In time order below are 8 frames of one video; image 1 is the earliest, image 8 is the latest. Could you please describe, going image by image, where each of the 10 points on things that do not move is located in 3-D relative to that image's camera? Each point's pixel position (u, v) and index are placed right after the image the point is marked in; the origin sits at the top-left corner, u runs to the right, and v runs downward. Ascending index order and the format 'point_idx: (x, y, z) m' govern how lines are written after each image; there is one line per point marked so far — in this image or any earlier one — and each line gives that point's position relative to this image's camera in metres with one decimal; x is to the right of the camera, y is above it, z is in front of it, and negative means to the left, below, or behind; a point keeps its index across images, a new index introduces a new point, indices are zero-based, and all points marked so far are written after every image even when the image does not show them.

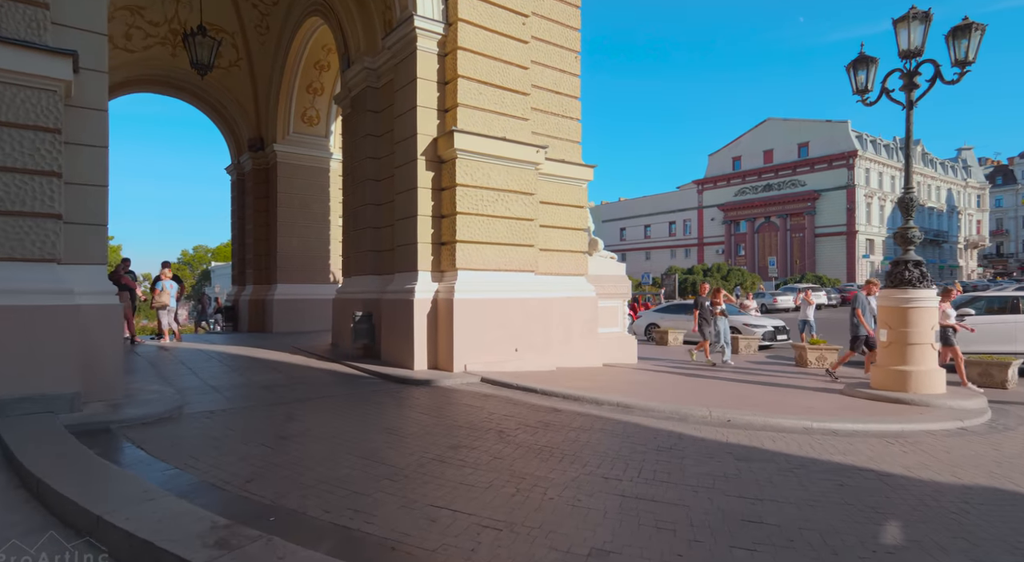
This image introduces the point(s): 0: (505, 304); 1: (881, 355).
0: (-0.1, -0.3, +8.8) m
1: (+5.2, -1.1, +8.4) m
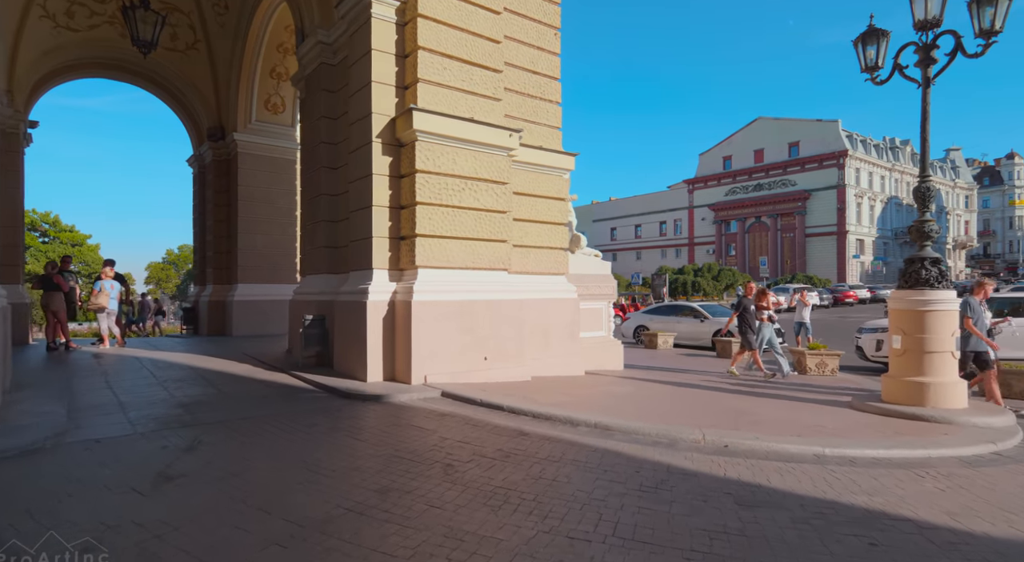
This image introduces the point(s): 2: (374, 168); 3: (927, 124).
0: (-0.5, -0.3, +7.8) m
1: (+4.8, -1.1, +7.5) m
2: (-1.7, +1.4, +7.4) m
3: (+5.2, +2.0, +7.5) m
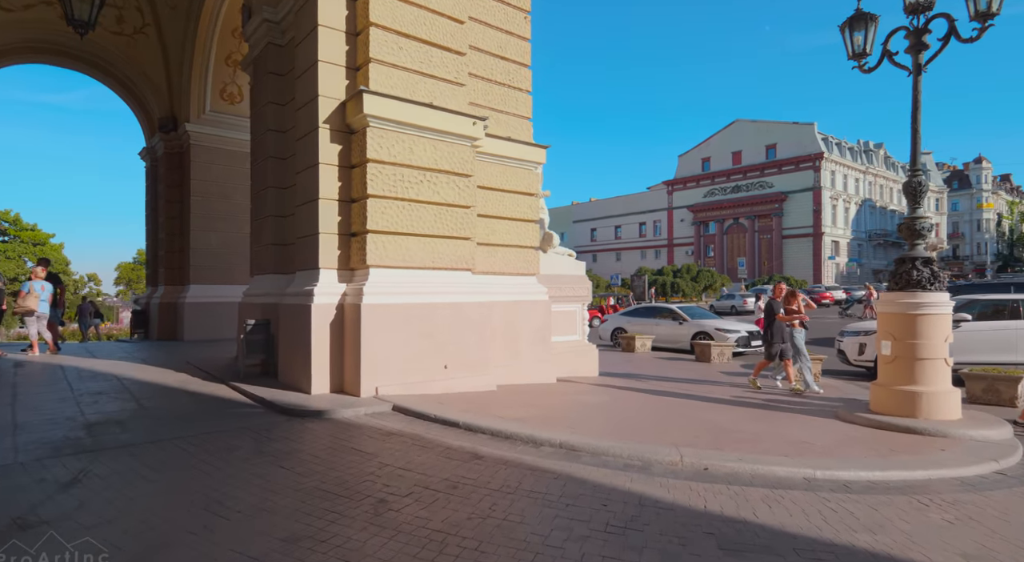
0: (-1.0, -0.3, +7.1) m
1: (+4.4, -1.1, +7.0) m
2: (-2.2, +1.4, +6.7) m
3: (+4.7, +1.9, +7.0) m
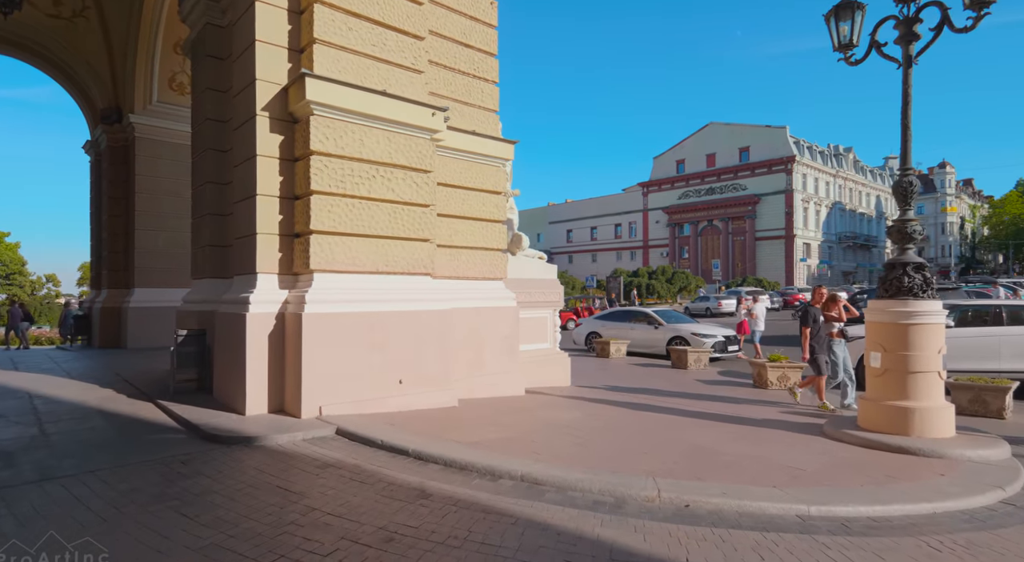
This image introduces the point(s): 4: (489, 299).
0: (-1.4, -0.4, +6.4) m
1: (+4.0, -1.2, +6.5) m
2: (-2.6, +1.3, +6.0) m
3: (+4.3, +1.9, +6.5) m
4: (-0.3, -0.3, +8.1) m
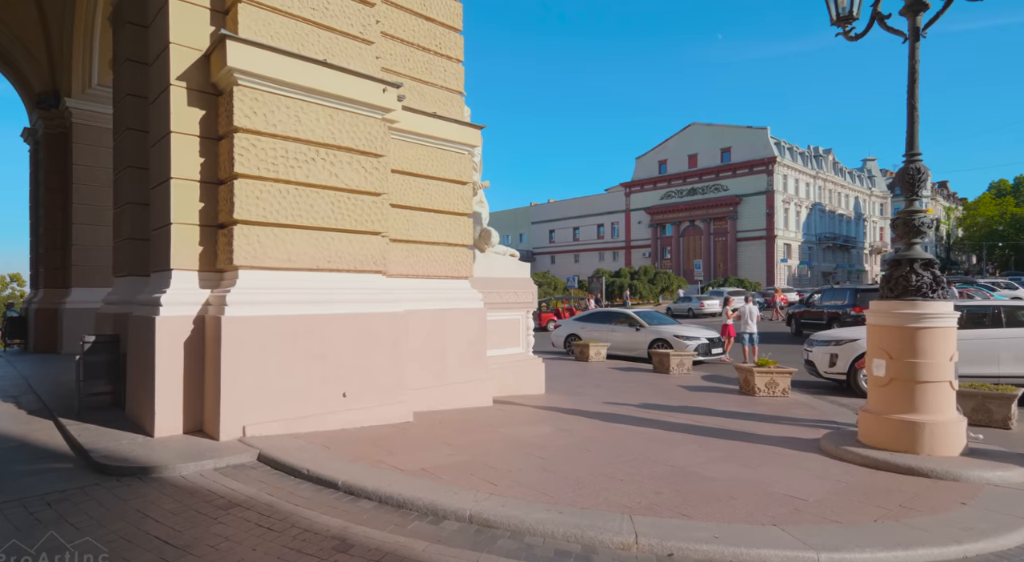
0: (-1.8, -0.4, +5.6) m
1: (+3.6, -1.1, +5.8) m
2: (-2.9, +1.3, +5.1) m
3: (+4.0, +1.9, +5.9) m
4: (-0.7, -0.2, +7.3) m
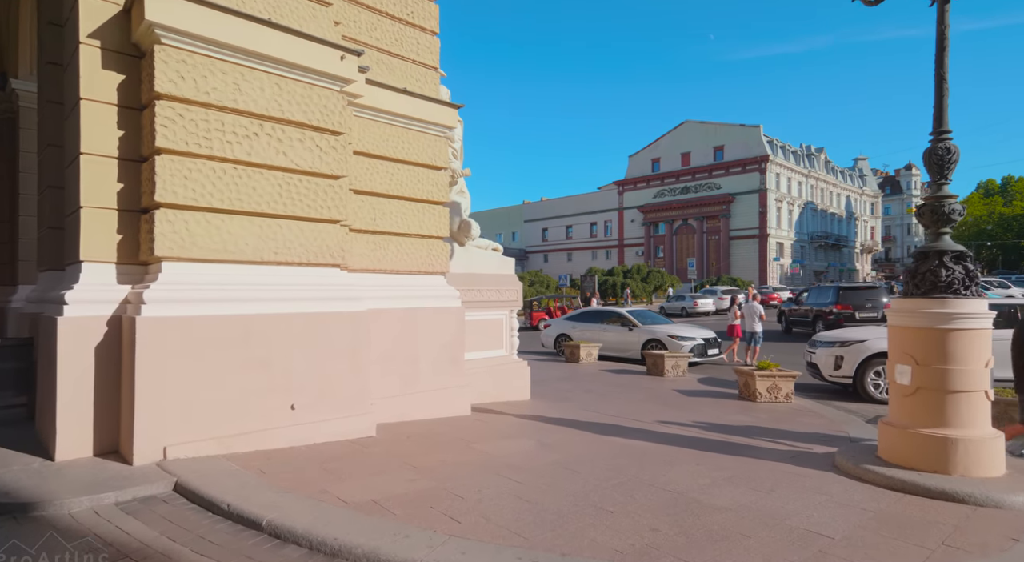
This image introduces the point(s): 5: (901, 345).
0: (-2.0, -0.3, +4.8) m
1: (+3.4, -1.1, +5.1) m
2: (-3.1, +1.4, +4.4) m
3: (+3.7, +1.9, +5.2) m
4: (-1.0, -0.2, +6.5) m
5: (+3.4, -0.6, +5.2) m
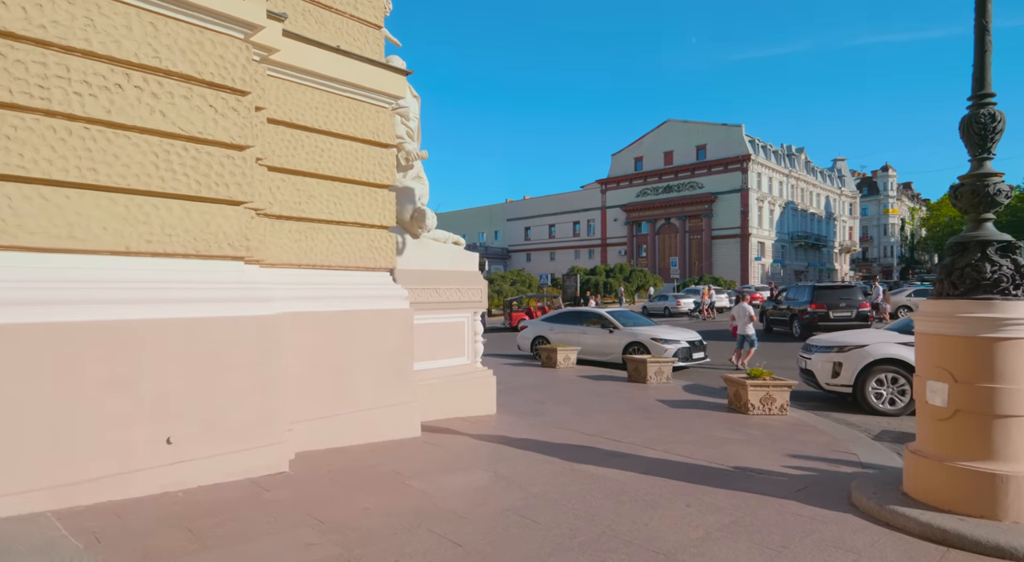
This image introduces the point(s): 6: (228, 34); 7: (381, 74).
0: (-2.3, -0.3, +3.7) m
1: (+3.0, -1.1, +4.2) m
2: (-3.5, +1.4, +3.2) m
3: (+3.4, +1.9, +4.2) m
4: (-1.4, -0.2, +5.4) m
5: (+3.0, -0.5, +4.2) m
6: (-2.0, +1.7, +4.3) m
7: (-1.3, +2.0, +5.8) m
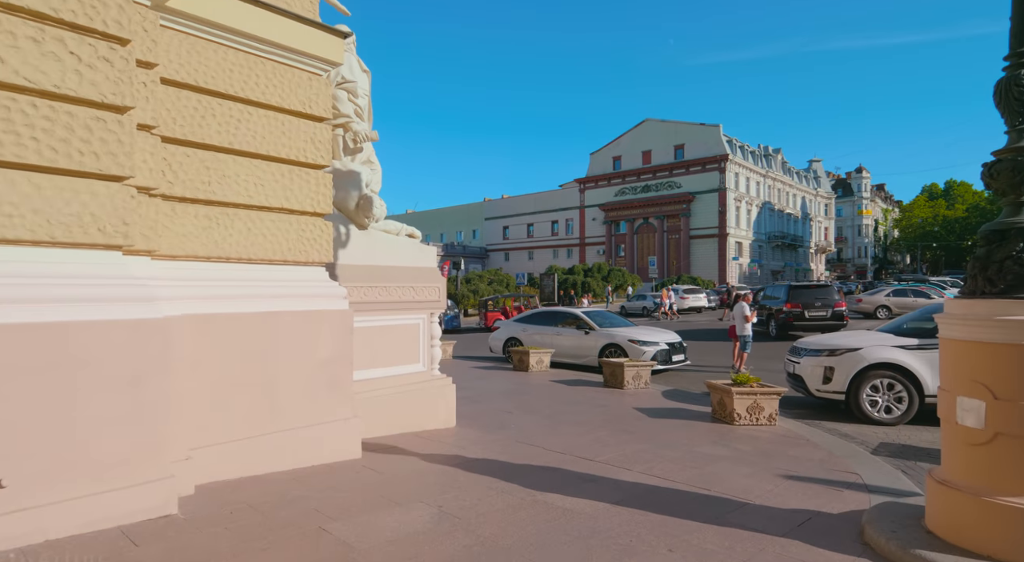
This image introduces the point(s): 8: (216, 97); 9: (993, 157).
0: (-2.6, -0.3, +2.8) m
1: (+2.7, -1.1, +3.4) m
2: (-3.8, +1.4, +2.3) m
3: (+3.0, +2.0, +3.5) m
4: (-1.8, -0.1, +4.6) m
5: (+2.7, -0.5, +3.5) m
6: (-2.3, +1.8, +3.4) m
7: (-1.7, +2.0, +4.9) m
8: (-2.2, +1.4, +4.4) m
9: (+2.9, +0.7, +3.6) m
